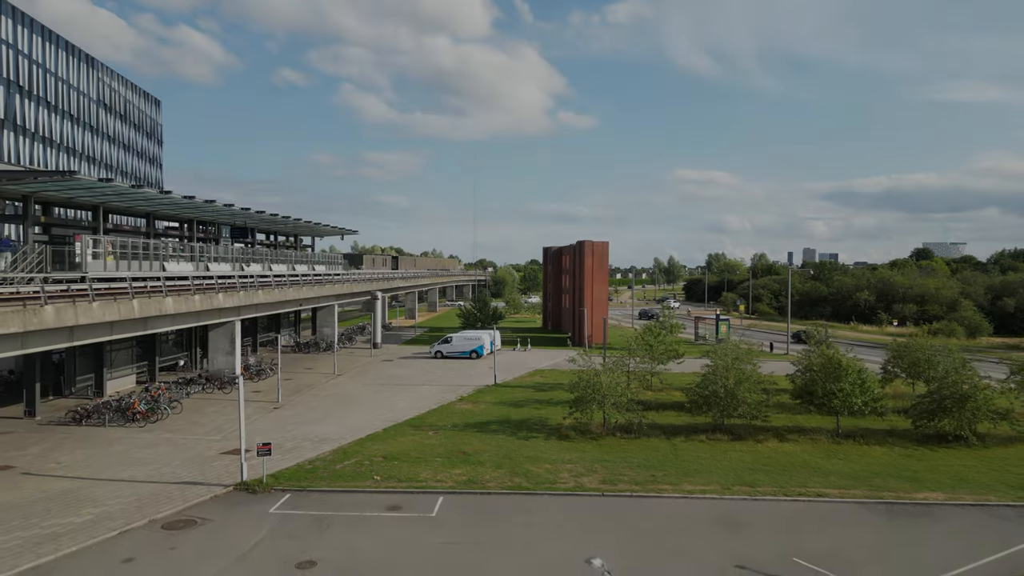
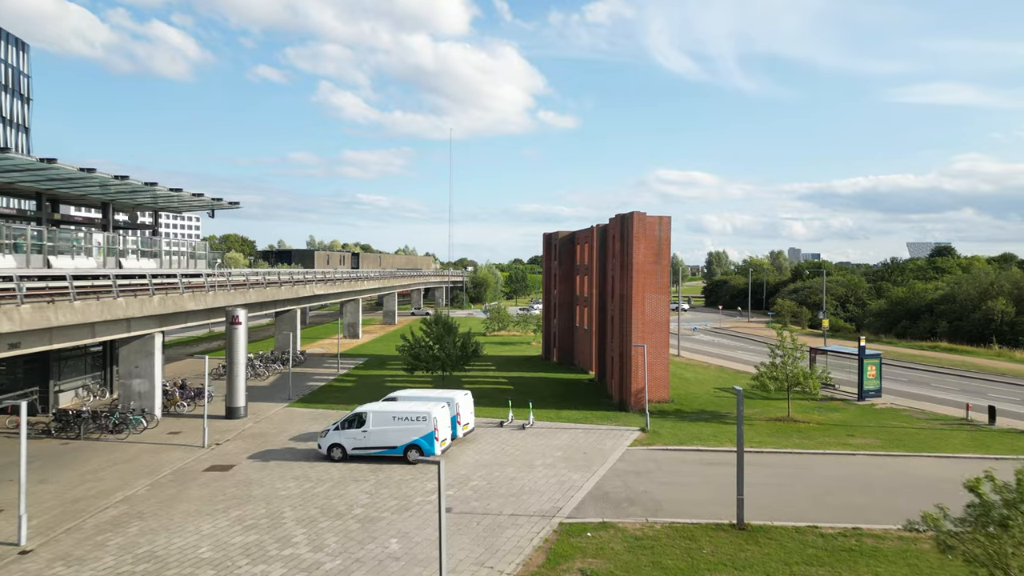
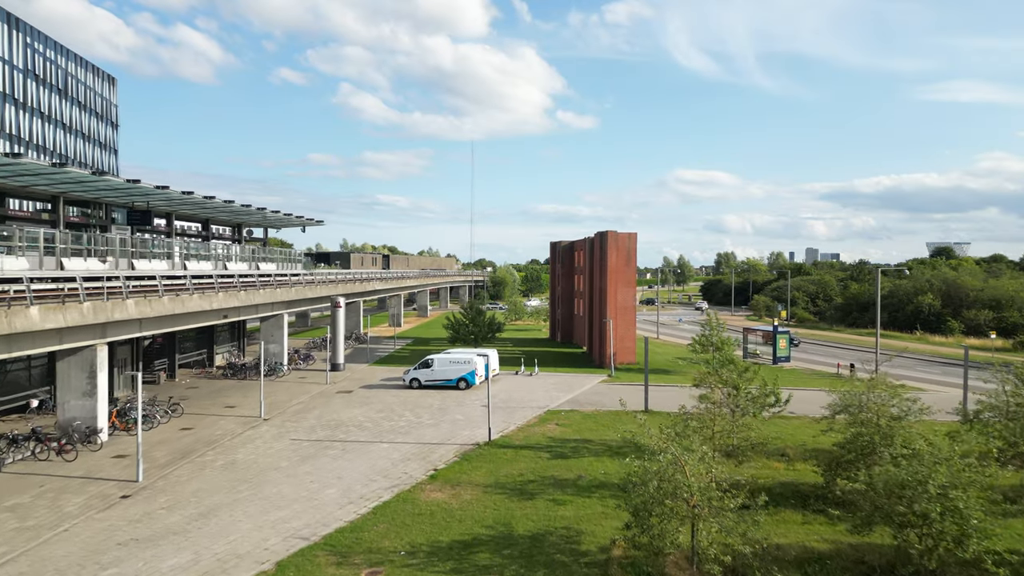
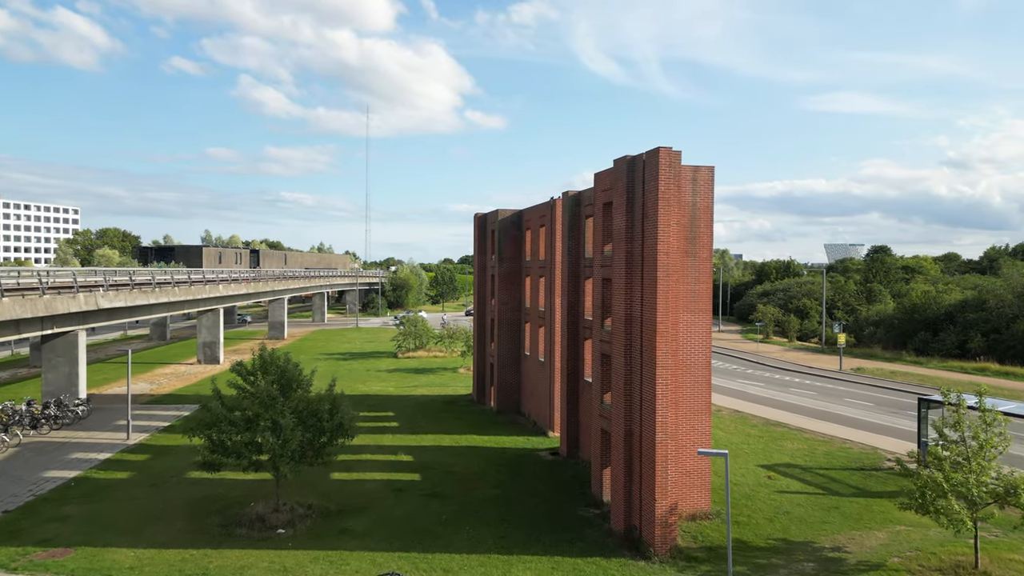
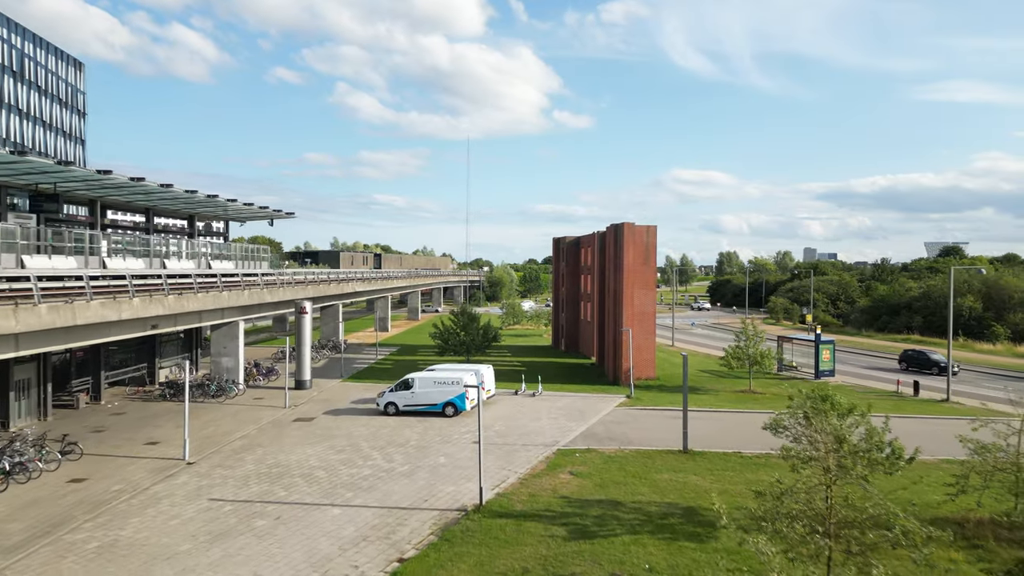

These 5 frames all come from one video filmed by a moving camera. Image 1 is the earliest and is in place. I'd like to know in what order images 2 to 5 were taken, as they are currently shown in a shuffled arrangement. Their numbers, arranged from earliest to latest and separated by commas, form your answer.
3, 5, 2, 4
